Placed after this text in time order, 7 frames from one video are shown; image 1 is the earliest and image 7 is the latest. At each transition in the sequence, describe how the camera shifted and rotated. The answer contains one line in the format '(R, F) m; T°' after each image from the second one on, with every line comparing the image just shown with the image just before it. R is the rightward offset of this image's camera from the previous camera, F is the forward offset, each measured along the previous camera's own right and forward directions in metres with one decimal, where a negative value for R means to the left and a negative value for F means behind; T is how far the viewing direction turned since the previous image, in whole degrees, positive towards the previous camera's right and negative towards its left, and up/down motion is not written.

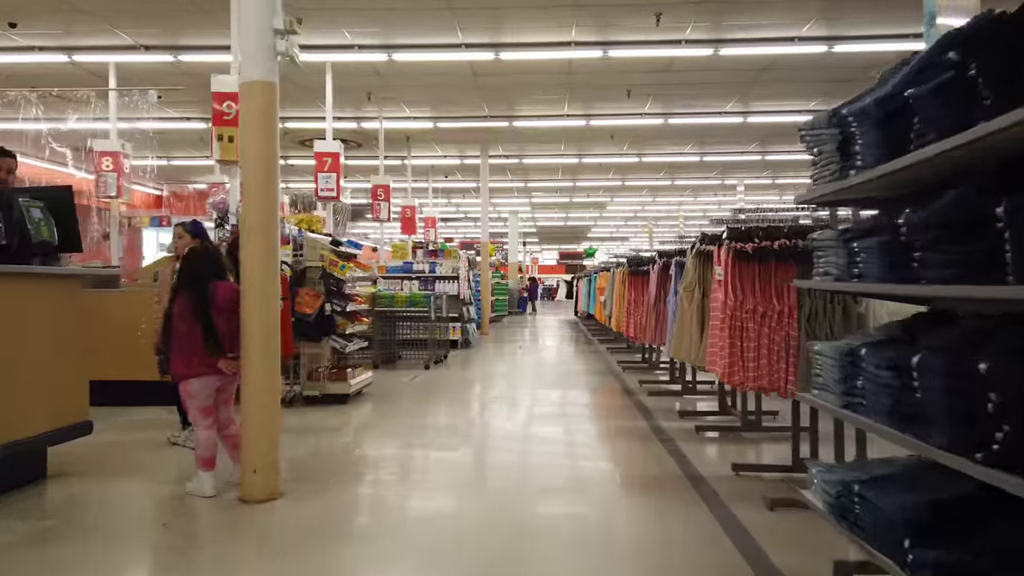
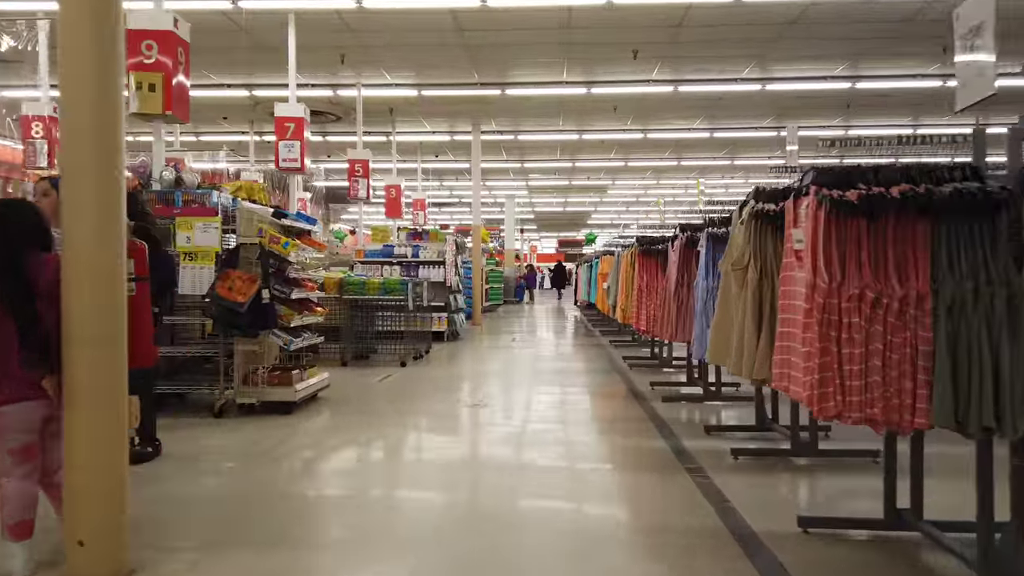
(+0.1, +1.2) m; 0°
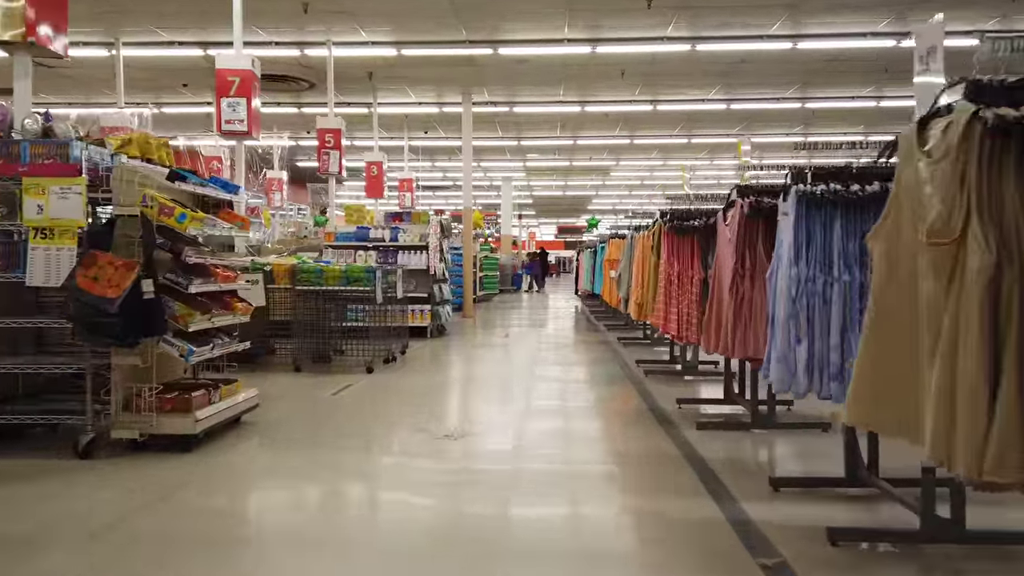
(+0.1, +1.4) m; 0°
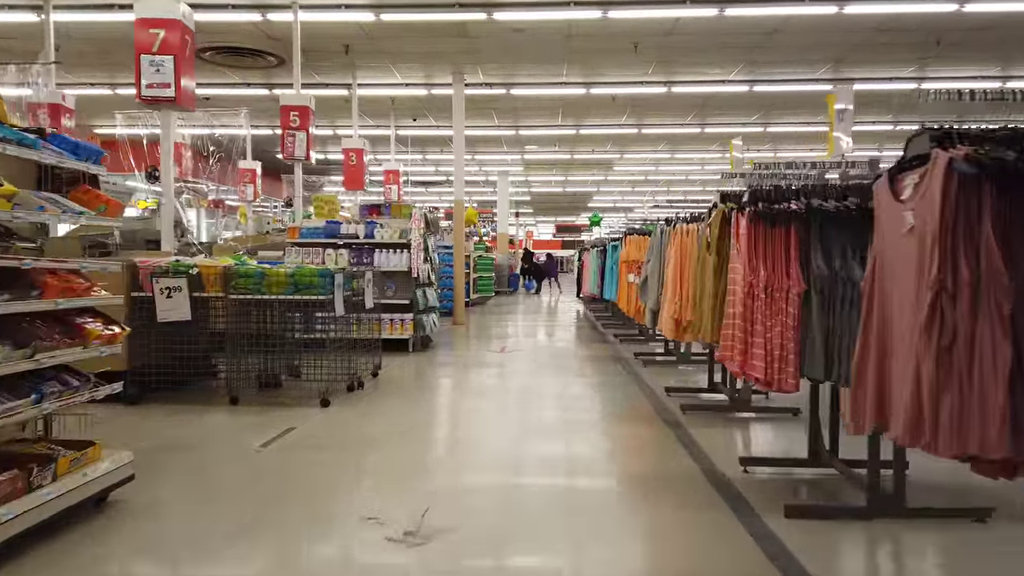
(0.0, +1.4) m; 0°
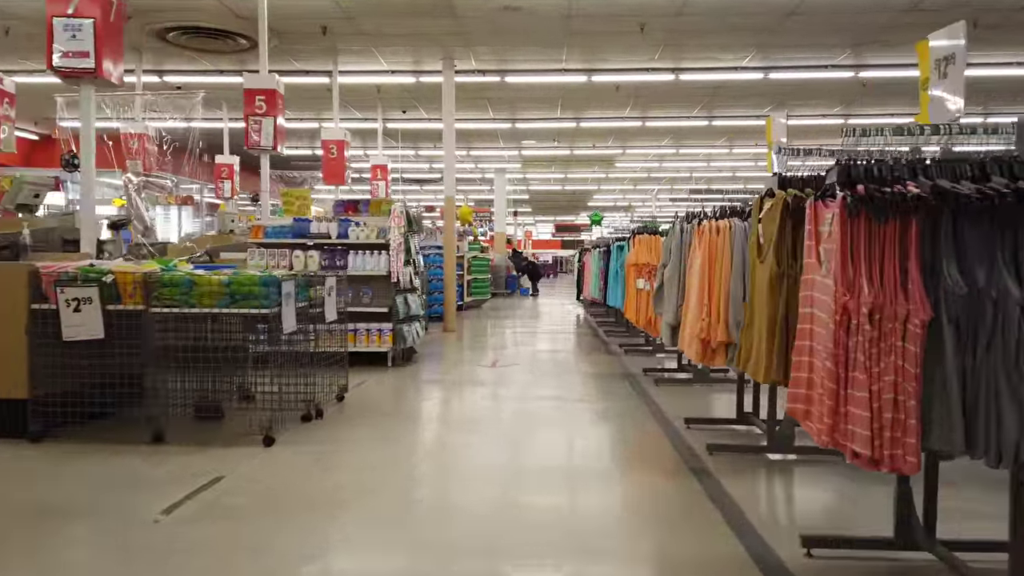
(+0.1, +0.9) m; 0°
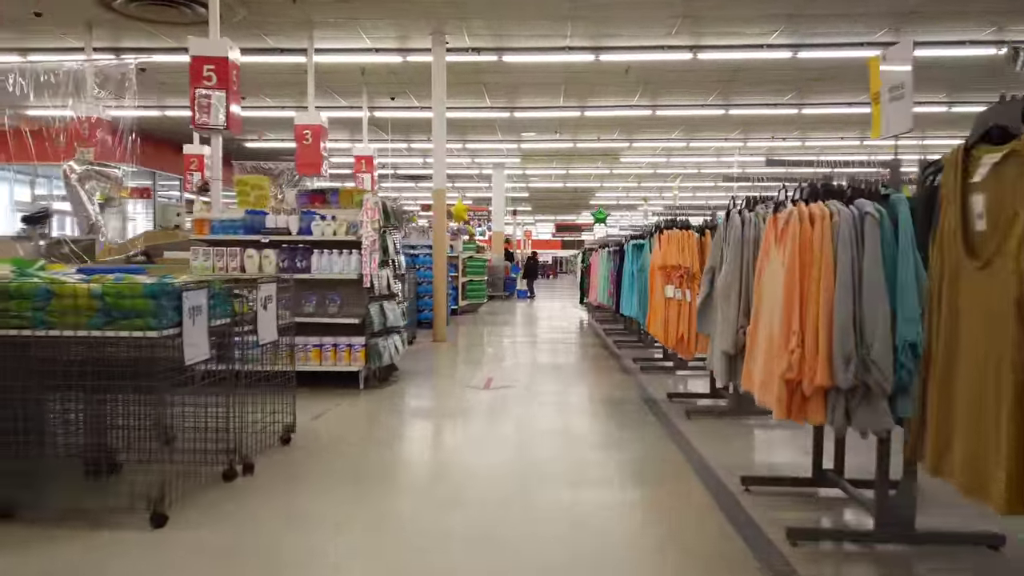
(0.0, +1.2) m; 0°
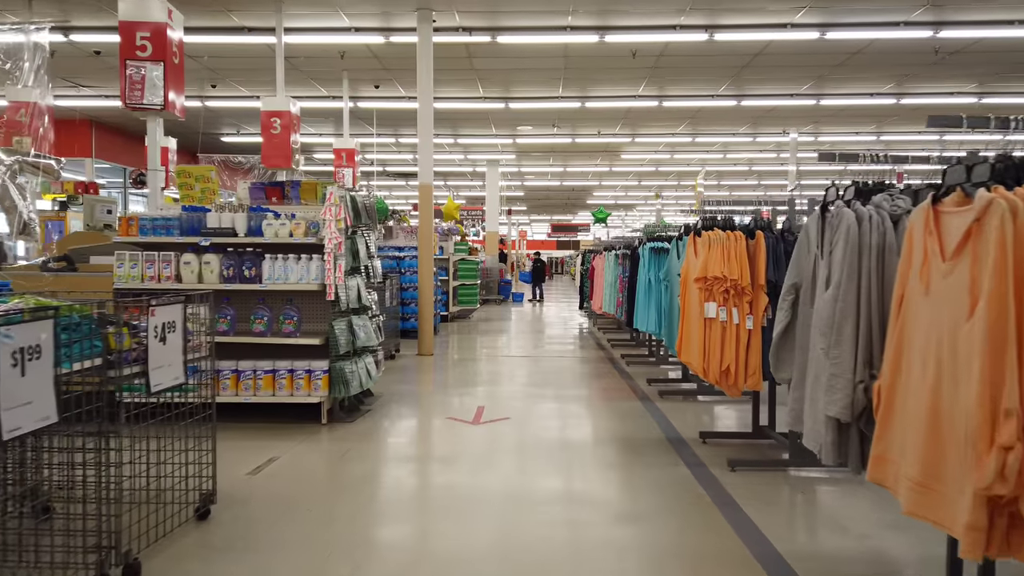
(0.0, +1.0) m; 0°
